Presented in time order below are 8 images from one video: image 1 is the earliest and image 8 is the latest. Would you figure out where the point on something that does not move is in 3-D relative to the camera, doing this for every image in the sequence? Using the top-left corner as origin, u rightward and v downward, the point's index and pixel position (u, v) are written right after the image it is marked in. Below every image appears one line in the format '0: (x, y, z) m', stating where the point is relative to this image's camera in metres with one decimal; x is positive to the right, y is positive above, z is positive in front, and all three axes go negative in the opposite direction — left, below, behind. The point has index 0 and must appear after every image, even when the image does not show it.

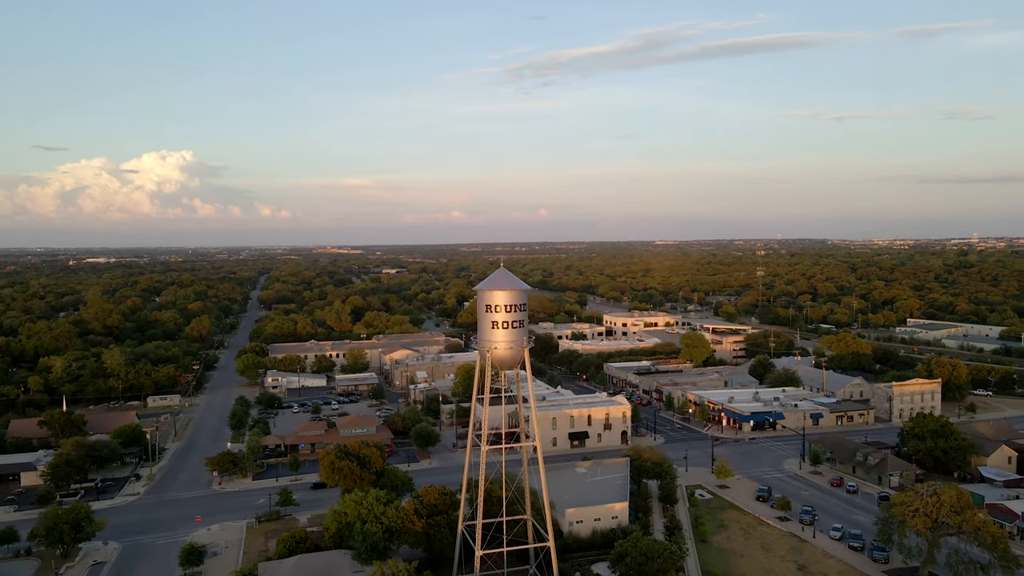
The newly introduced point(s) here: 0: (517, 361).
0: (+0.1, -1.5, +14.6) m
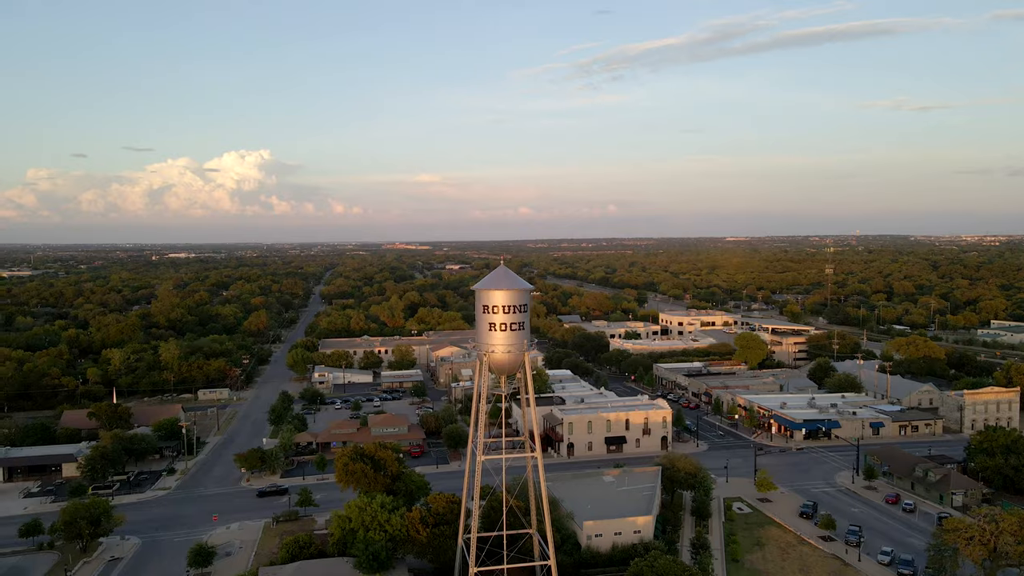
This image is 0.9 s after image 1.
0: (+0.1, -1.5, +13.7) m
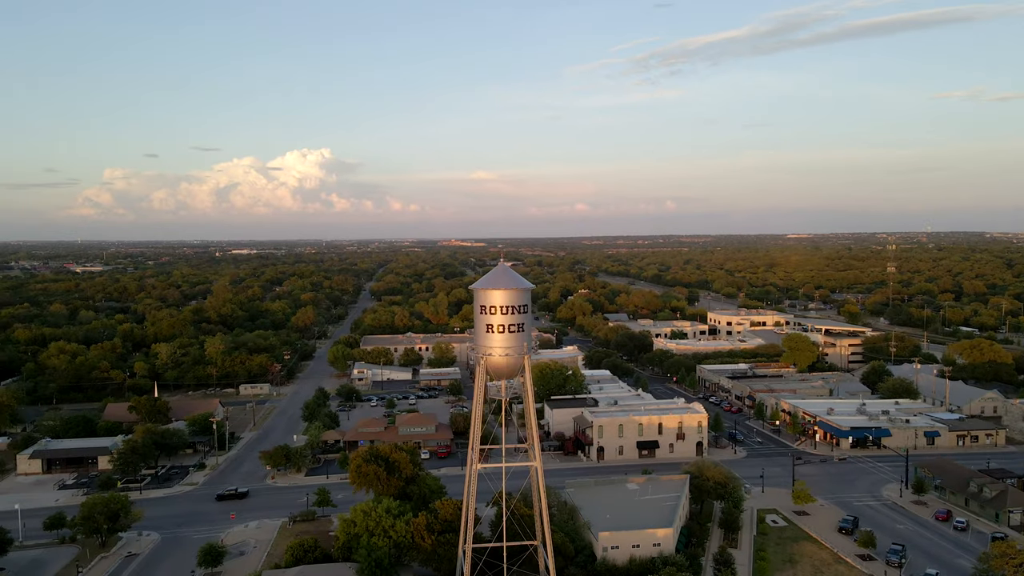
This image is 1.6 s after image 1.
0: (+0.1, -1.4, +13.0) m
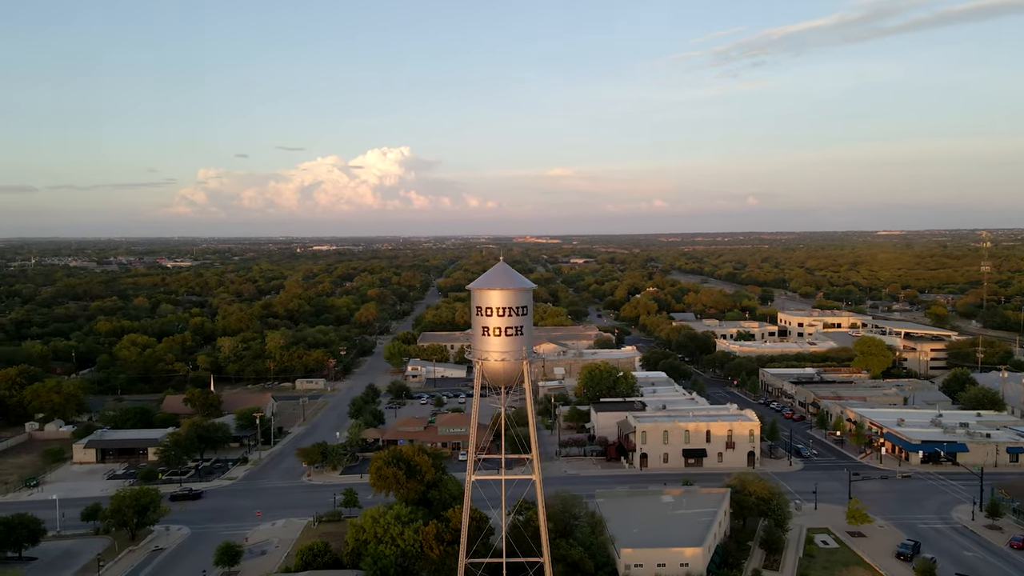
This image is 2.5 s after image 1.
0: (+0.1, -1.5, +12.1) m
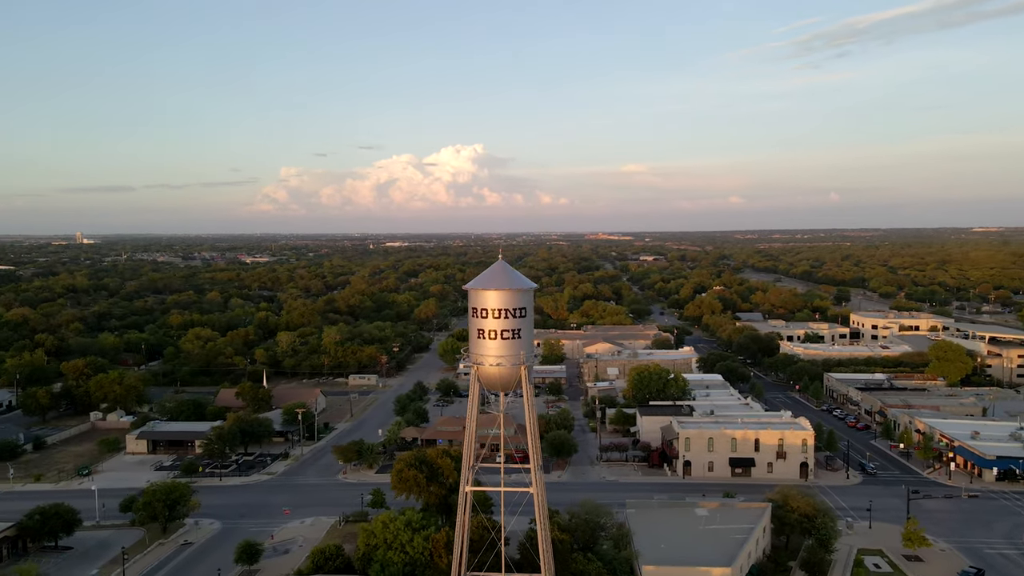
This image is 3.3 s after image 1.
0: (0.0, -1.5, +11.4) m
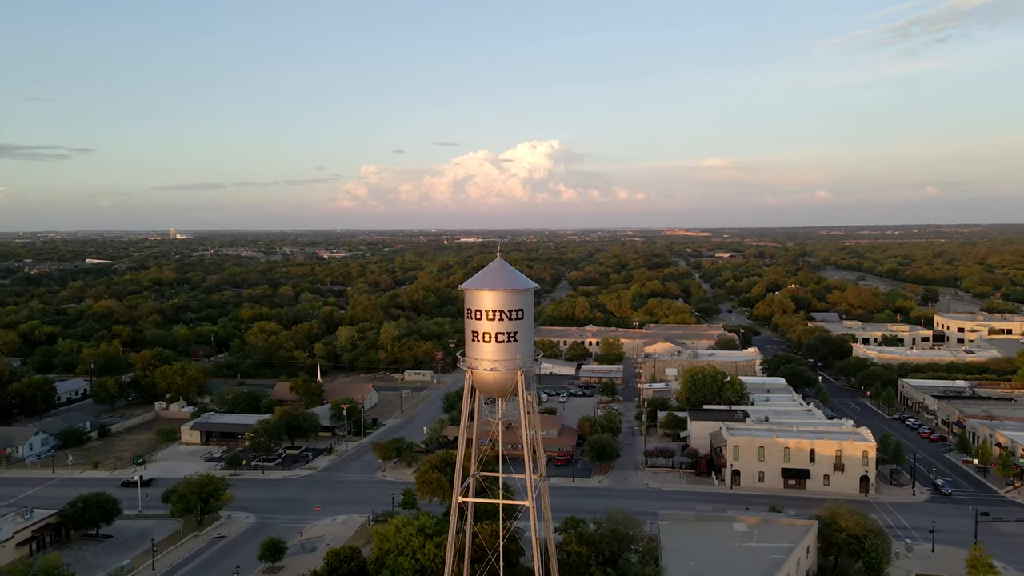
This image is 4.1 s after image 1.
0: (0.0, -1.5, +10.8) m
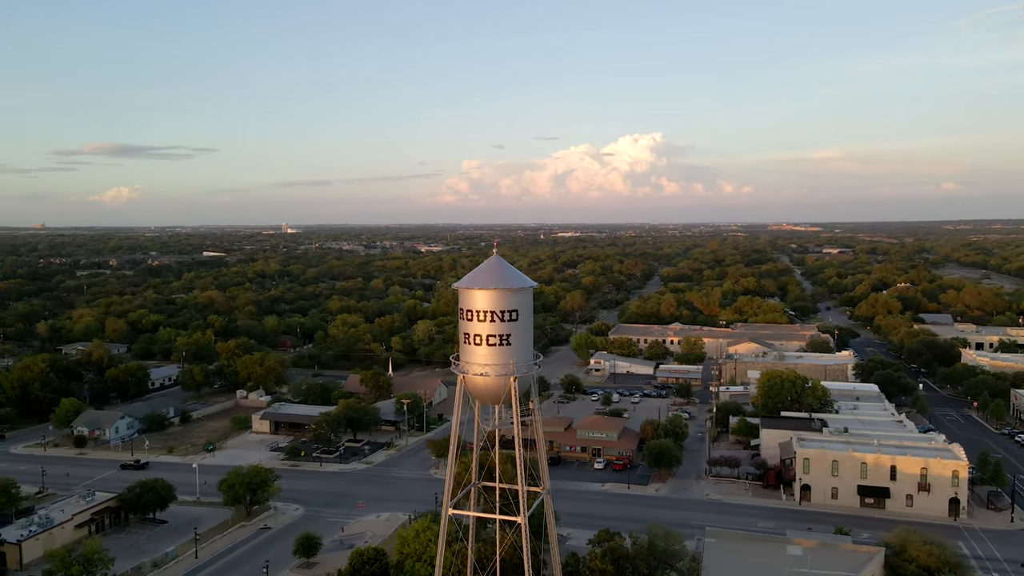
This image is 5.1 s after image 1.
0: (-0.1, -1.5, +10.0) m
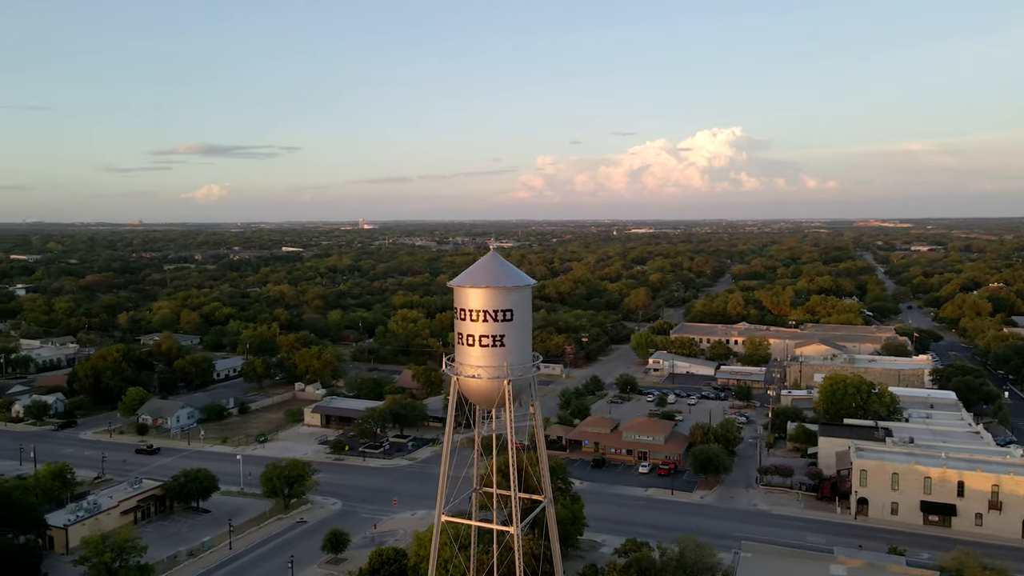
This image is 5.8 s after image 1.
0: (-0.1, -1.4, +9.5) m
